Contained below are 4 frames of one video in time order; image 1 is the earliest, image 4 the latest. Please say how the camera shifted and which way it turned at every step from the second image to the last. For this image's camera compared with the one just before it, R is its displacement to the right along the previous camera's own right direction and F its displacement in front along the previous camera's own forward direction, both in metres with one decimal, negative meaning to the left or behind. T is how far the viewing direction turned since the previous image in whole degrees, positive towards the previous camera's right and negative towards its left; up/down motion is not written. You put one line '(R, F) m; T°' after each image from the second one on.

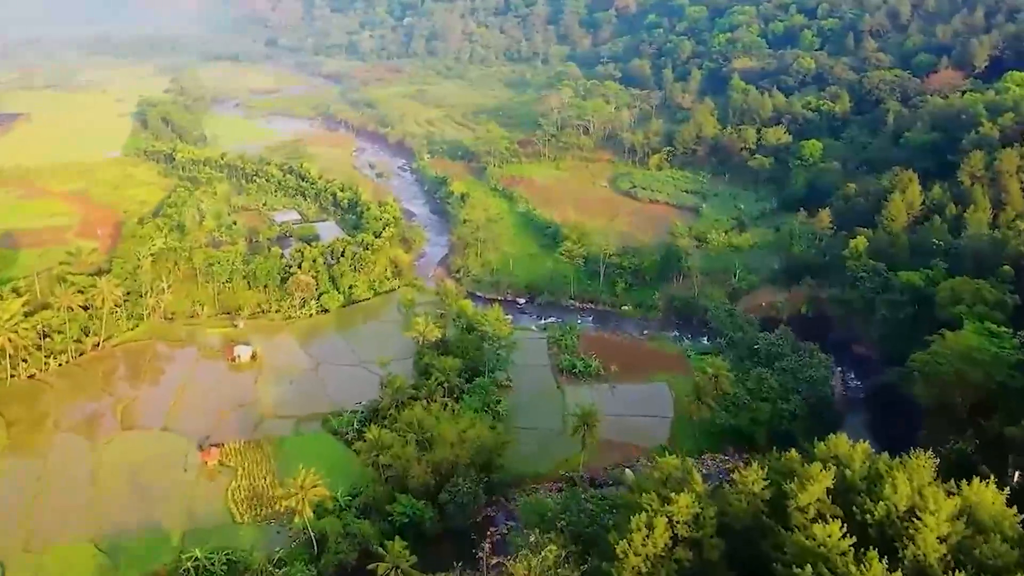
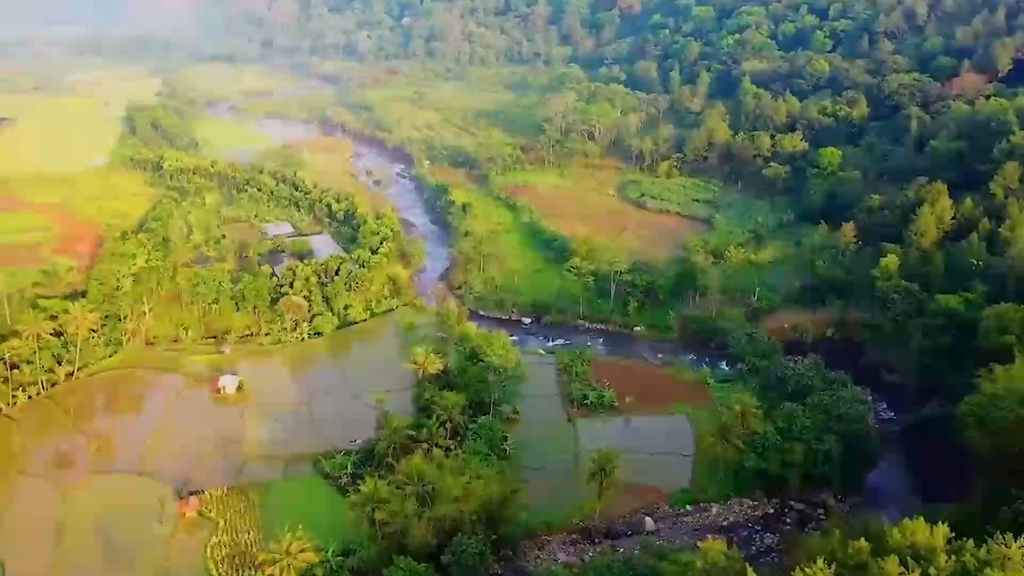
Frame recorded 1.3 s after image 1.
(-0.4, +3.1) m; 0°
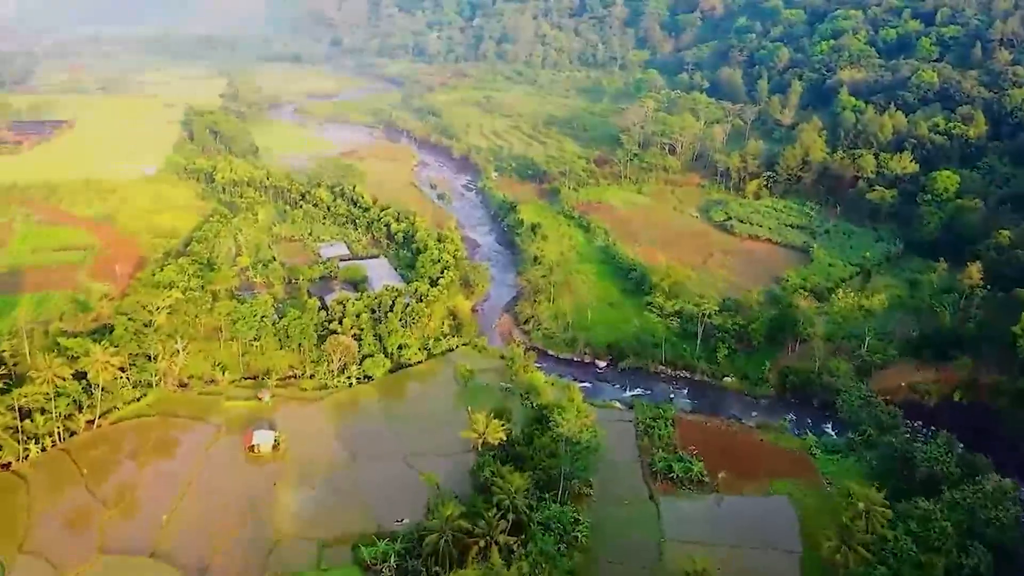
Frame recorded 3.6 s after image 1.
(-0.7, +5.4) m; -4°
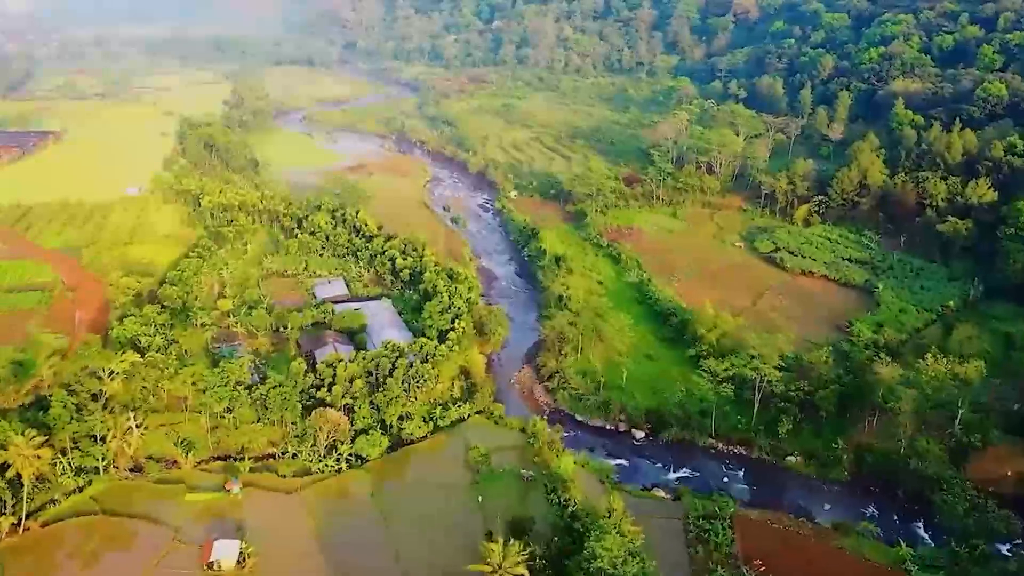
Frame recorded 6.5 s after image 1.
(-0.3, +6.9) m; -1°
